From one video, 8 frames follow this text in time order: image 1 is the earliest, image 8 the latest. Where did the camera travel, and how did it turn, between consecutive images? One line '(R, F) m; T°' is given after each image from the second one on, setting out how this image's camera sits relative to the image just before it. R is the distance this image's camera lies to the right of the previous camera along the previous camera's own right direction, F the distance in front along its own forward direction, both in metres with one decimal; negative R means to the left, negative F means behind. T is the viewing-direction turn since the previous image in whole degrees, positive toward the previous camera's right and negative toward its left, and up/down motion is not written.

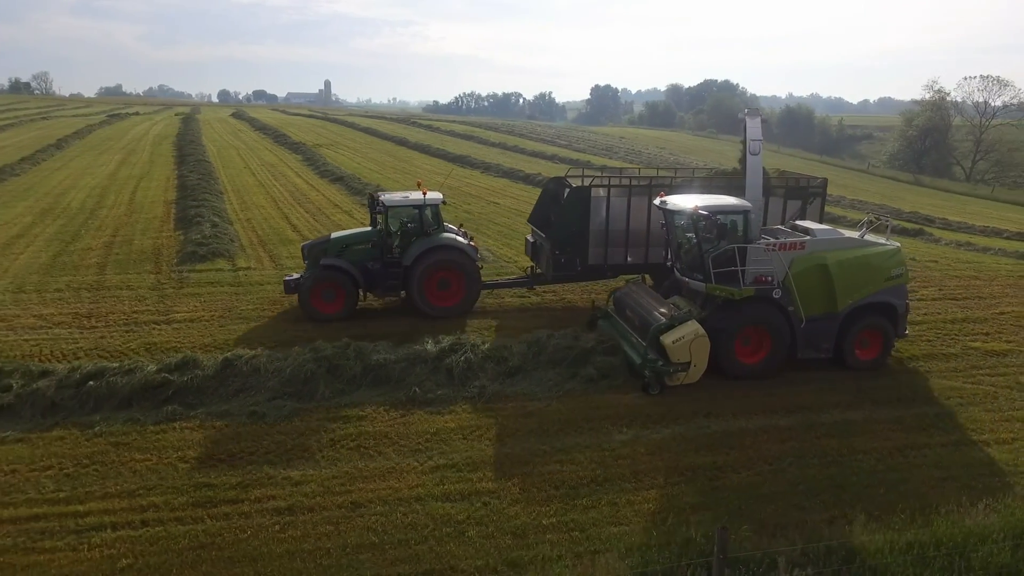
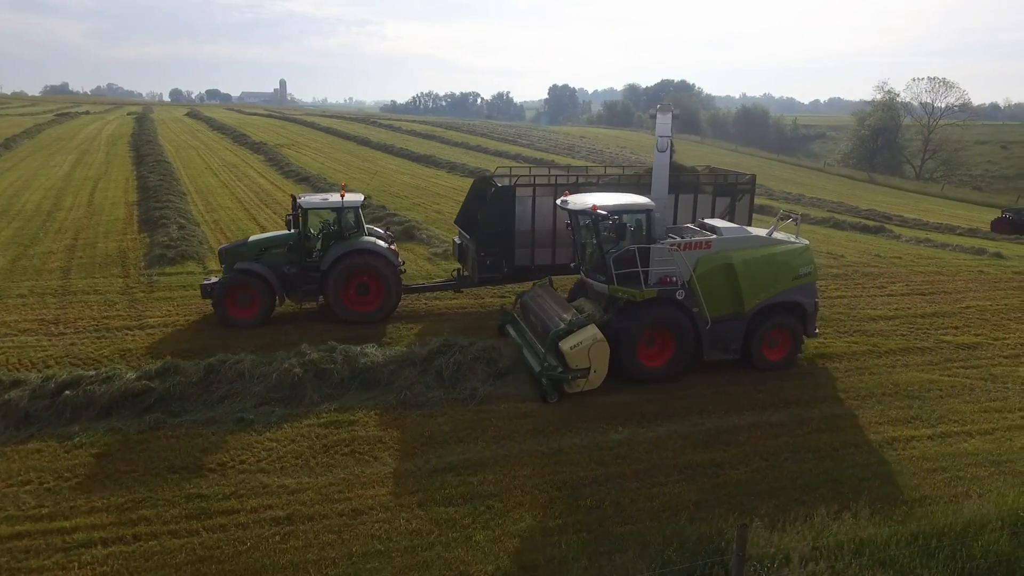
(-0.3, +0.1) m; +3°
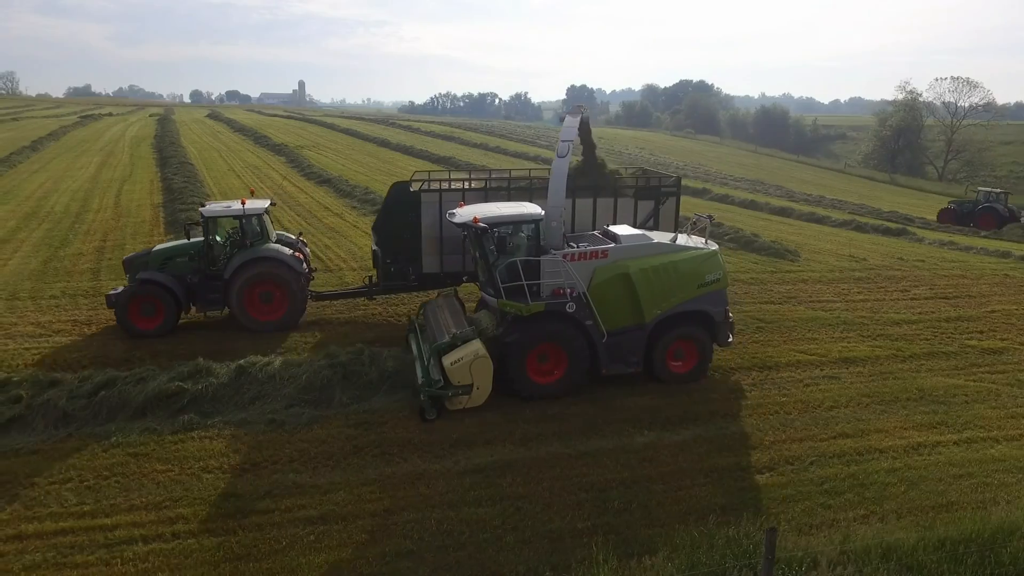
(-0.1, -0.1) m; -1°
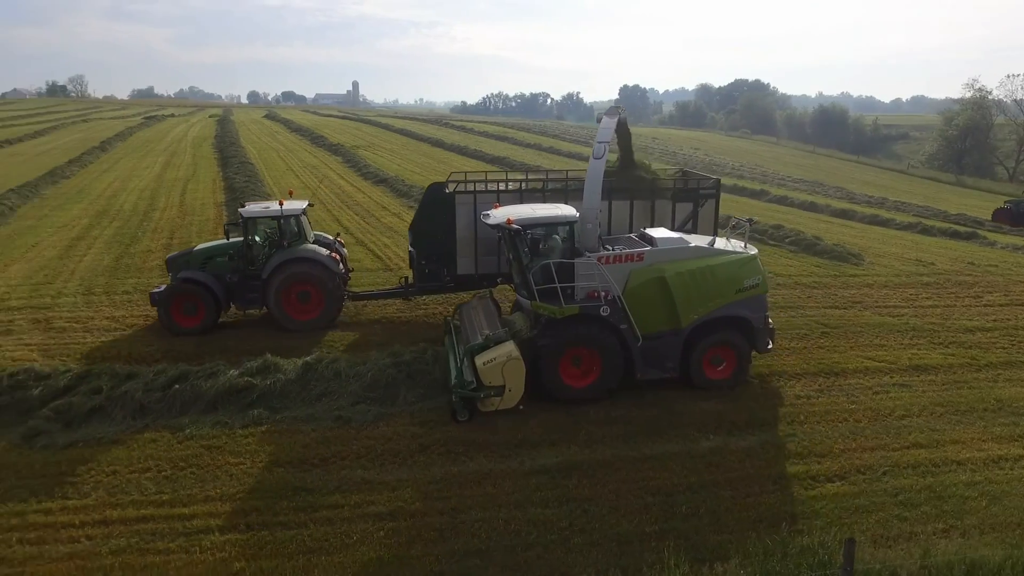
(-0.2, 0.0) m; -3°
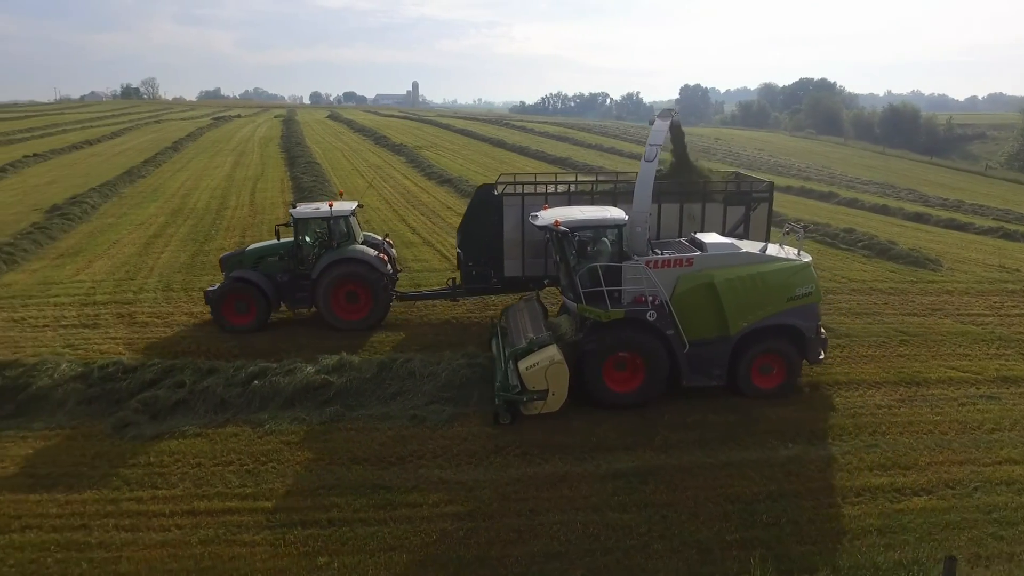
(-0.2, 0.0) m; -4°
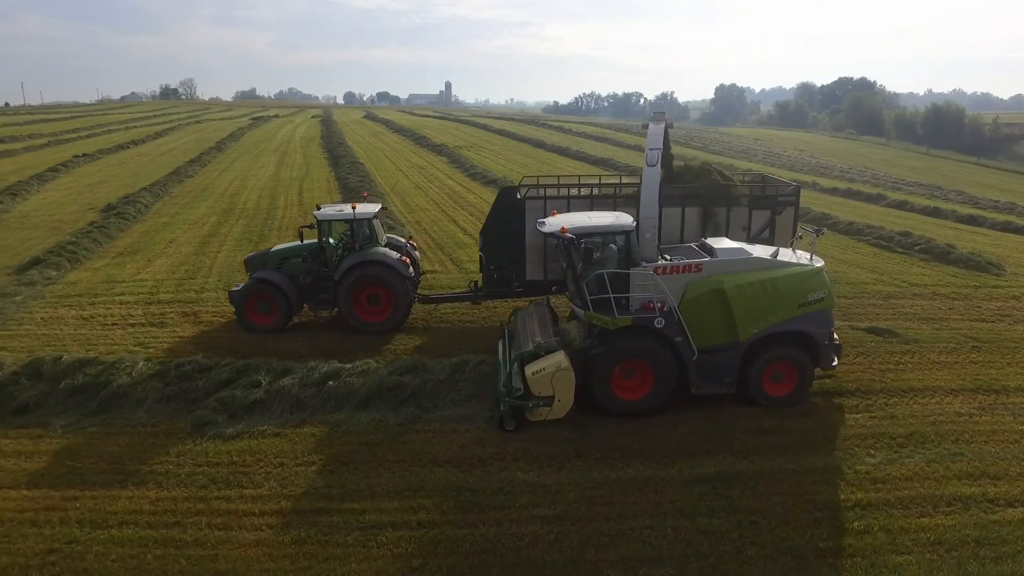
(-0.5, 0.0) m; -2°
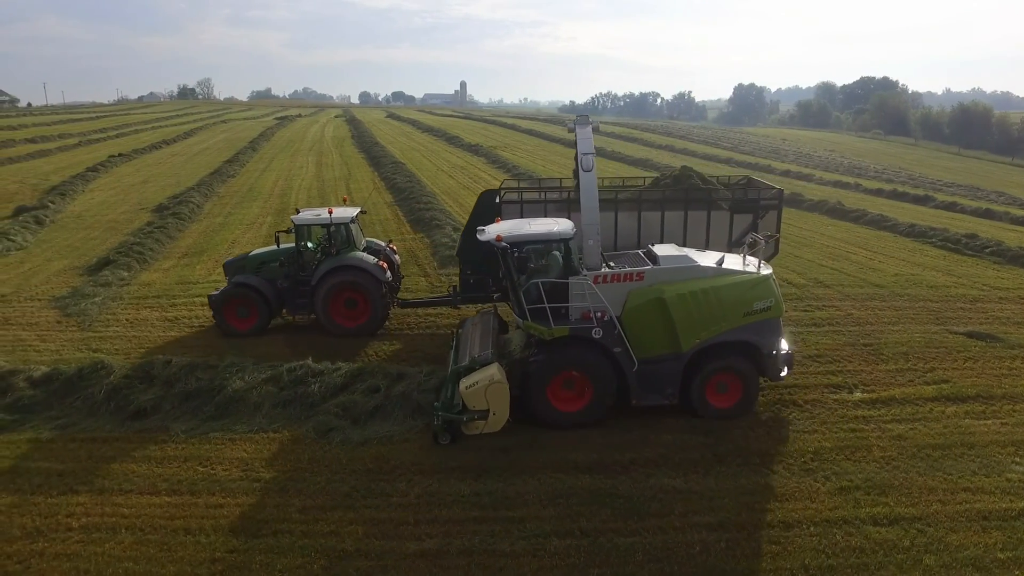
(-1.3, +0.1) m; 0°
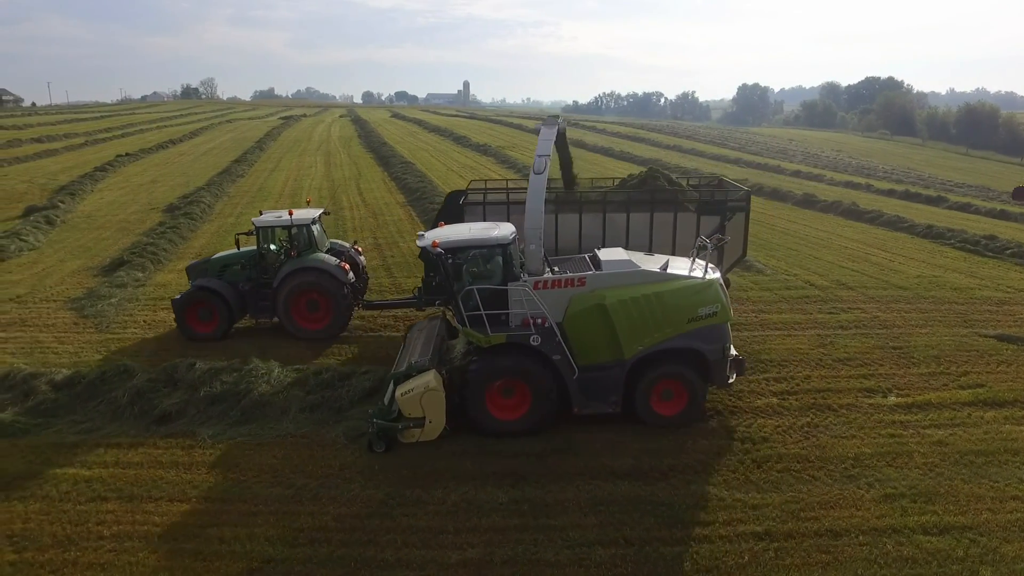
(-0.3, +0.1) m; 0°
